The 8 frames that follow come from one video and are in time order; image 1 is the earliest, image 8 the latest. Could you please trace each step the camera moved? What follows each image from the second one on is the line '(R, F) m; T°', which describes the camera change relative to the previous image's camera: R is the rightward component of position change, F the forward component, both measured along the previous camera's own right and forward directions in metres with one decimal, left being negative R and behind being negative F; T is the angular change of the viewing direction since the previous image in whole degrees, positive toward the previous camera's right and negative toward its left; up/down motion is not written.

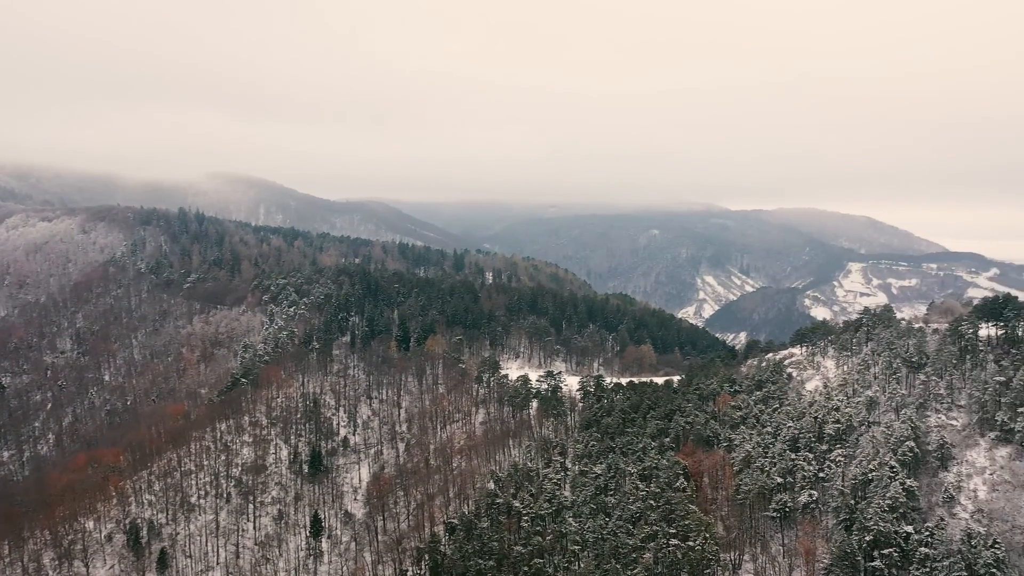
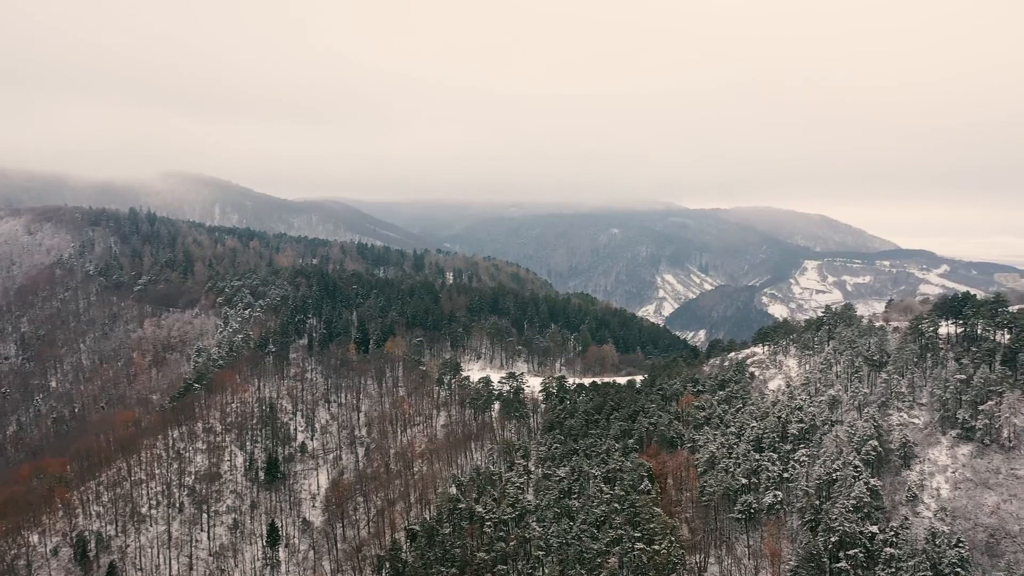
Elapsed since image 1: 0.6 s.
(0.0, +1.3) m; +3°
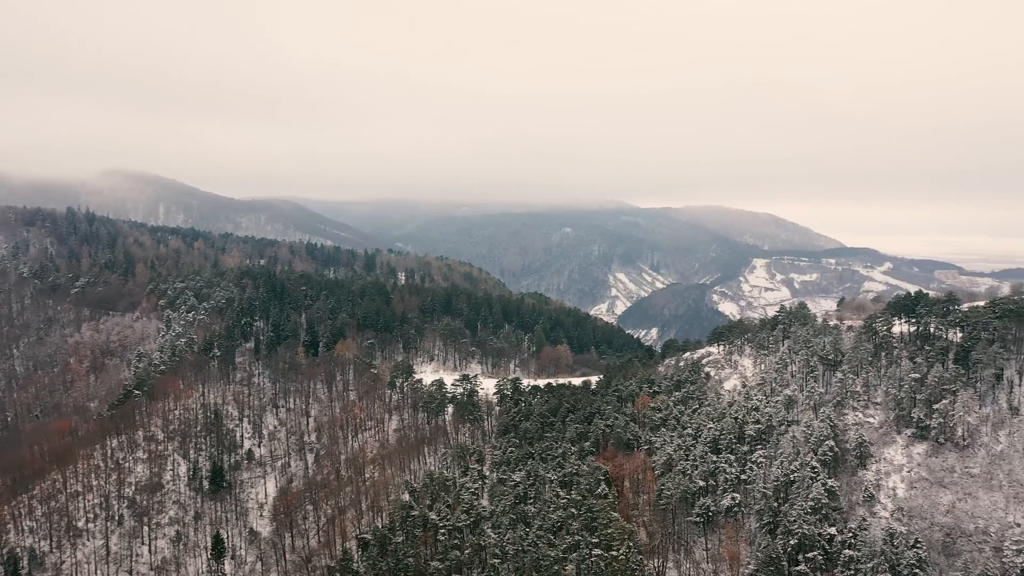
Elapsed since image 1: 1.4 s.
(0.0, +1.6) m; +3°
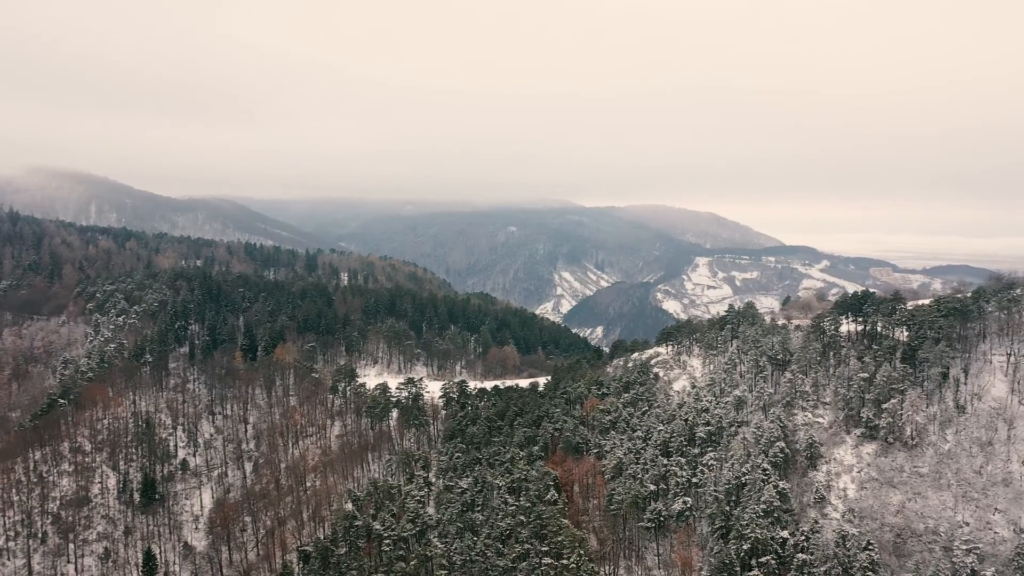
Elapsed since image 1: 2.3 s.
(0.0, +1.8) m; +4°
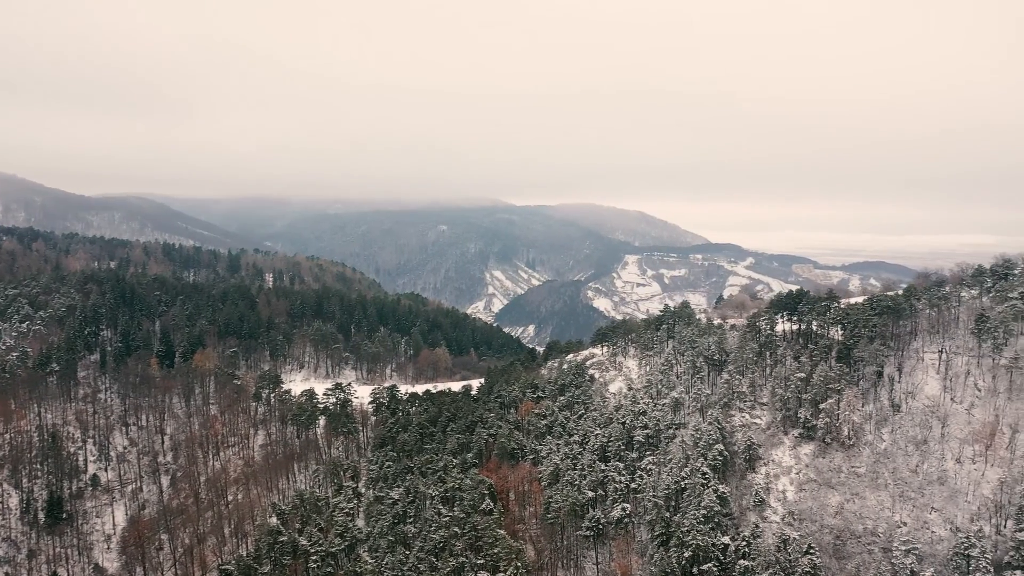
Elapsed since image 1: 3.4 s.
(0.0, +2.2) m; +5°
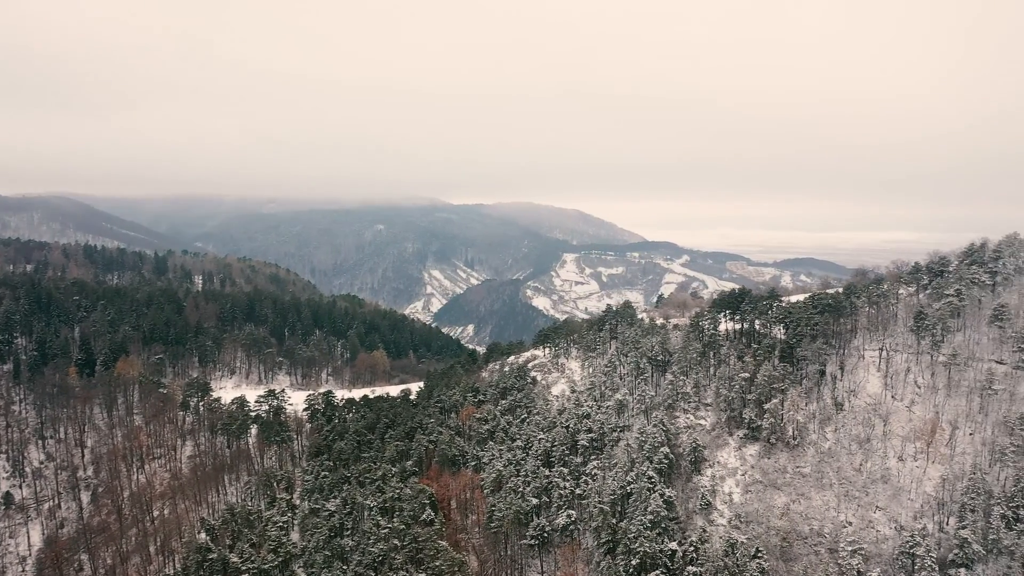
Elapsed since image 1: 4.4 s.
(-0.1, +1.8) m; +4°
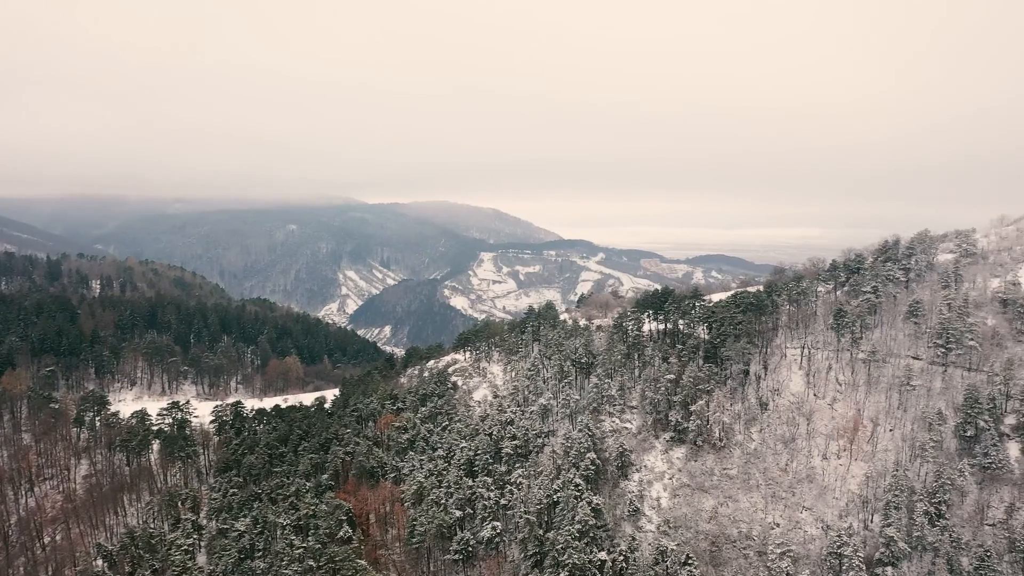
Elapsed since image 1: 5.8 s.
(-0.1, +2.1) m; +6°
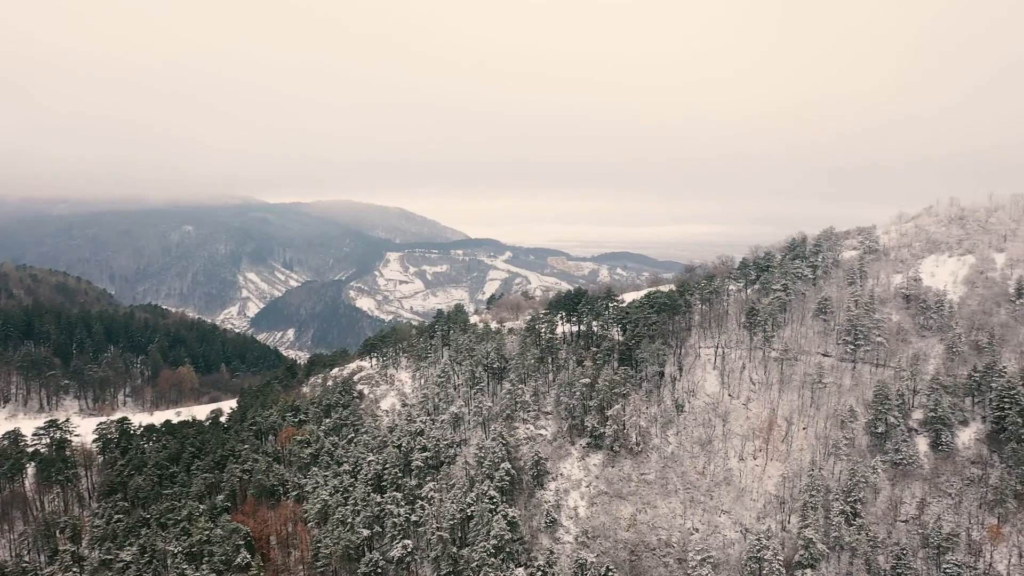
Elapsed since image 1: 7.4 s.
(0.0, +2.3) m; +6°
